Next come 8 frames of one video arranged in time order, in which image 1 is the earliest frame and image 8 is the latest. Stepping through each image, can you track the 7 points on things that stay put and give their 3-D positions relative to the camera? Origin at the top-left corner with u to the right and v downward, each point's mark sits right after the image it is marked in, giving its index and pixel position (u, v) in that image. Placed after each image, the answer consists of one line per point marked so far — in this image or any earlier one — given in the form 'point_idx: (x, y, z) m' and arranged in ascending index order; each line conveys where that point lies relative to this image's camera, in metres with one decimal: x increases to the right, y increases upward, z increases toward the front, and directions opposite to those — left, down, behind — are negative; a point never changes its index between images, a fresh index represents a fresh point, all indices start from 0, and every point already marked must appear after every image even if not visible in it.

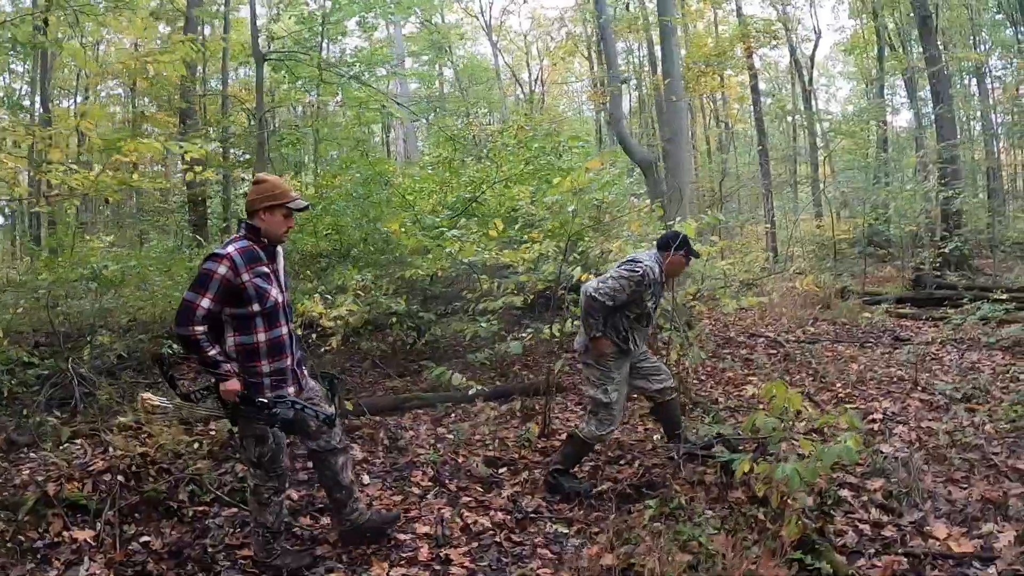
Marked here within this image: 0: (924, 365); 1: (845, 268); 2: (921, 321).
0: (+3.8, -0.8, +6.3) m
1: (+6.2, +0.4, +12.5) m
2: (+5.2, -0.4, +8.6) m
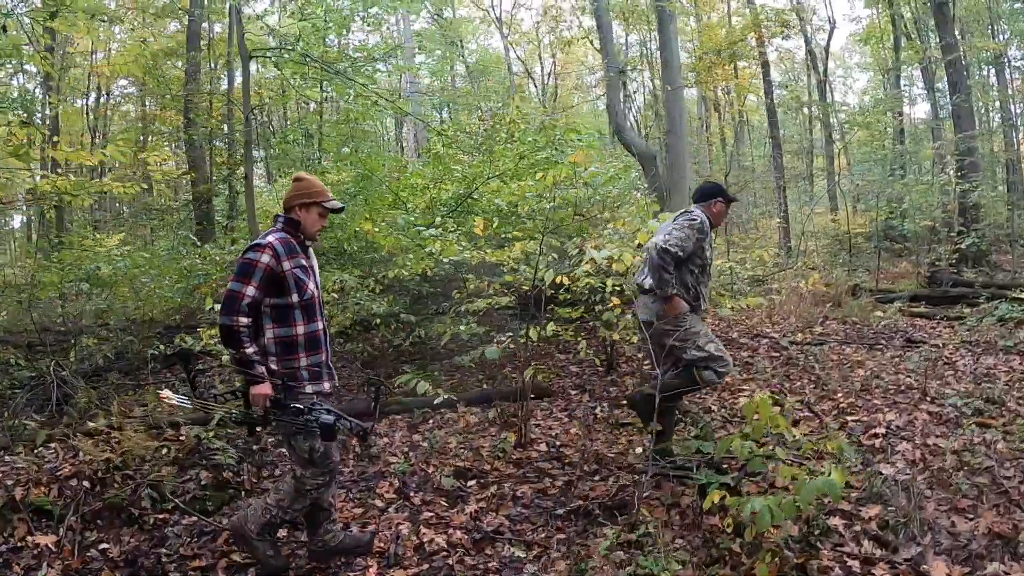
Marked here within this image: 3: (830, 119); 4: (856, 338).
0: (+3.6, -0.8, +5.9) m
1: (+6.2, +0.5, +12.0) m
2: (+5.1, -0.4, +8.2) m
3: (+7.1, +3.8, +15.0) m
4: (+3.8, -0.6, +7.6) m
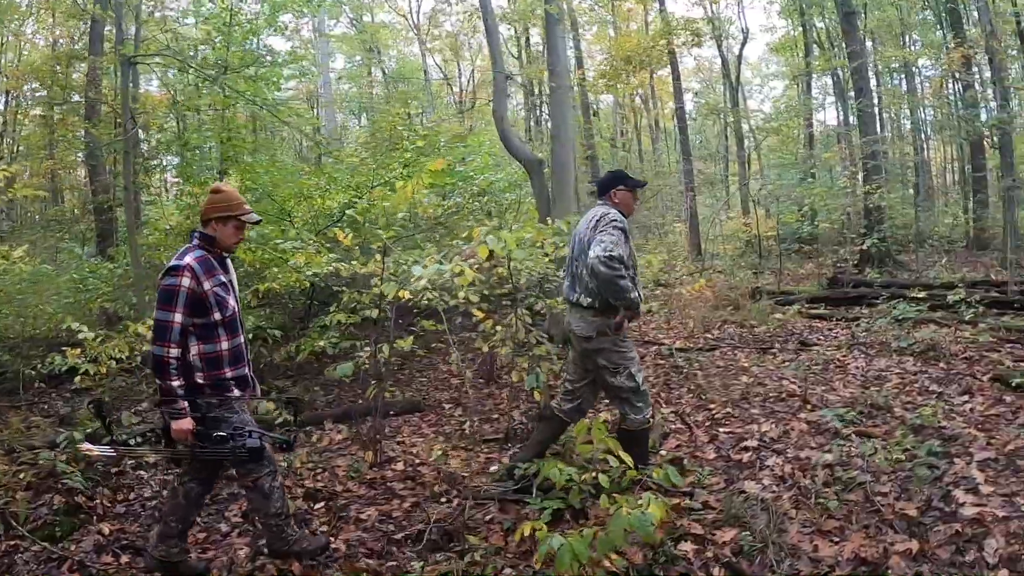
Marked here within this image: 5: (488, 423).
0: (+2.6, -0.8, +5.5) m
1: (+4.5, +0.4, +11.9) m
2: (+3.8, -0.4, +7.9) m
3: (+5.2, +3.7, +15.0) m
4: (+2.6, -0.6, +7.2) m
5: (-0.2, -1.1, +5.4) m
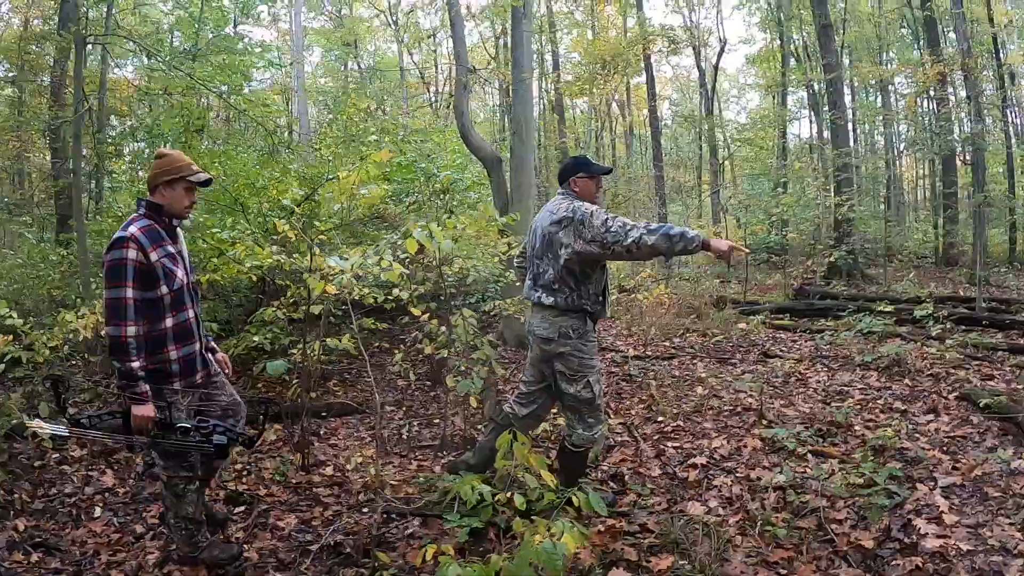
0: (+2.1, -0.8, +5.3) m
1: (+3.9, +0.2, +11.7) m
2: (+3.3, -0.5, +7.7) m
3: (+4.6, +3.4, +14.9) m
4: (+2.1, -0.7, +7.0) m
5: (-0.6, -1.1, +5.0) m
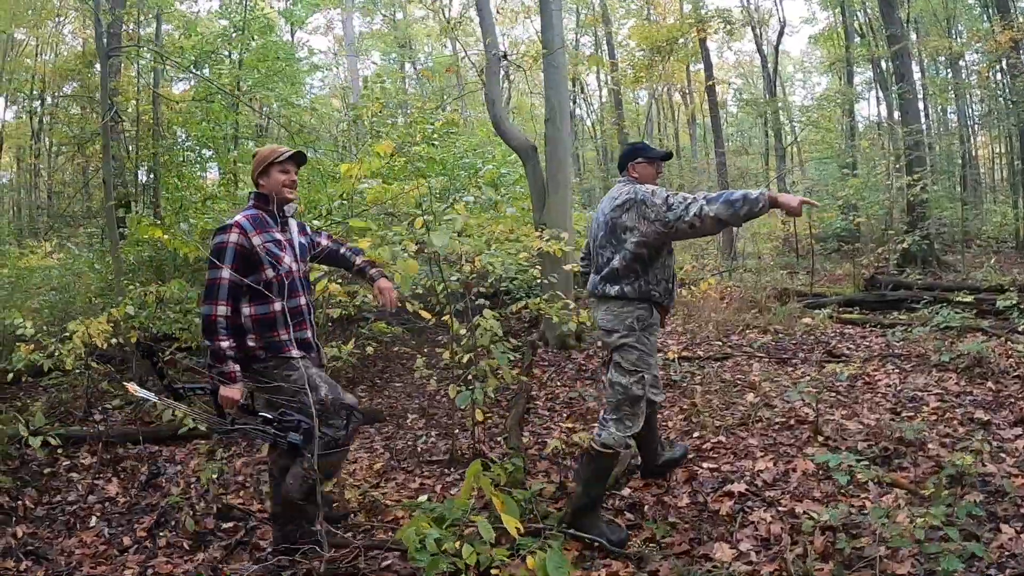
0: (+2.4, -0.8, +4.7) m
1: (+4.7, +0.4, +10.9) m
2: (+3.7, -0.4, +7.0) m
3: (+5.6, +3.6, +14.0) m
4: (+2.5, -0.6, +6.4) m
5: (-0.4, -1.1, +4.7) m
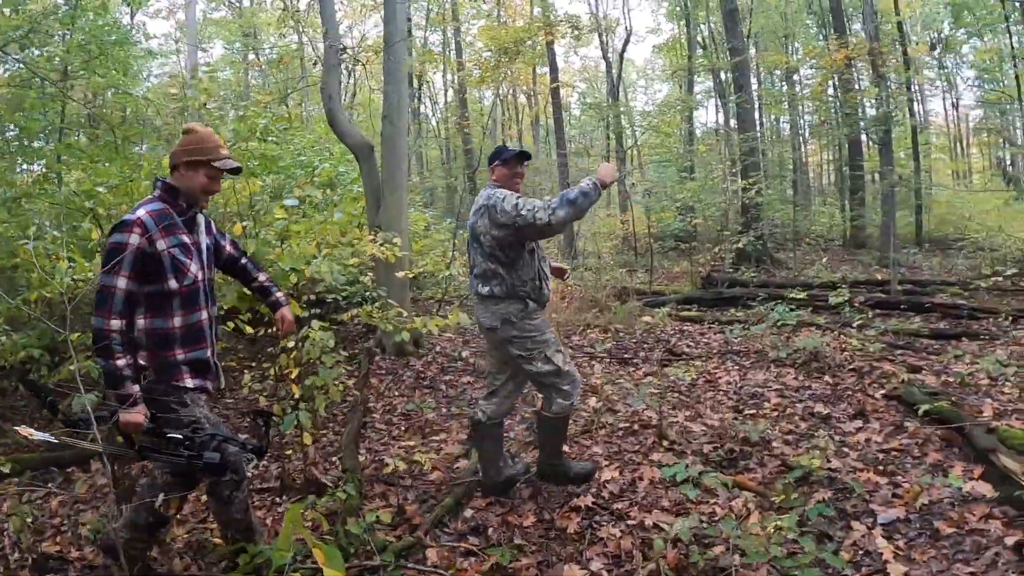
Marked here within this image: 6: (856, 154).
0: (+1.3, -0.8, +4.7) m
1: (+2.3, +0.3, +11.3) m
2: (+2.1, -0.4, +7.3) m
3: (+2.5, +3.6, +14.5) m
4: (+1.1, -0.6, +6.4) m
5: (-1.4, -1.1, +4.2) m
6: (+6.8, +2.7, +13.2) m
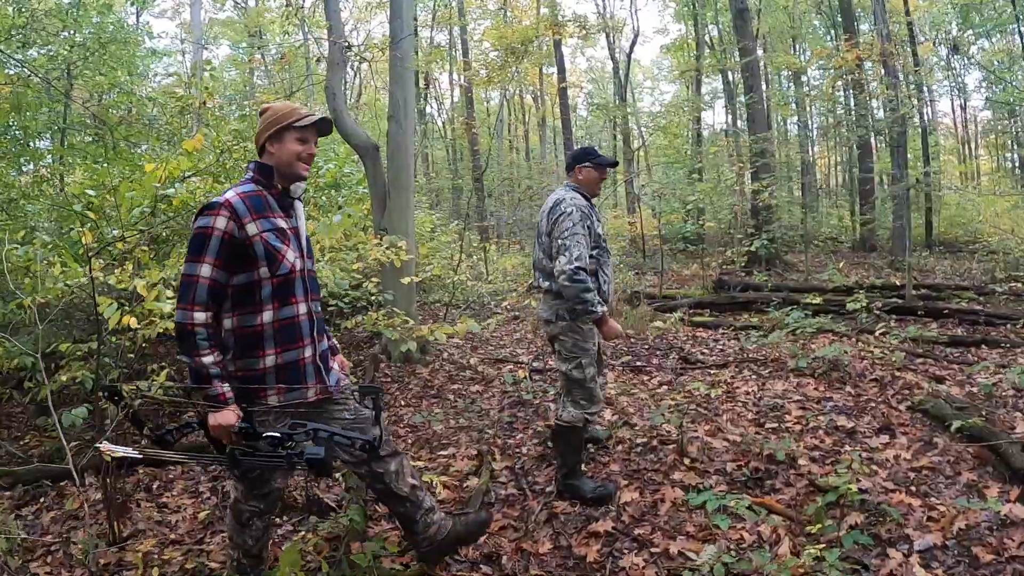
0: (+1.4, -0.8, +4.6) m
1: (+2.4, +0.3, +11.2) m
2: (+2.2, -0.5, +7.2) m
3: (+2.6, +3.6, +14.4) m
4: (+1.1, -0.7, +6.3) m
5: (-1.4, -1.1, +4.1) m
6: (+6.9, +2.6, +13.1) m
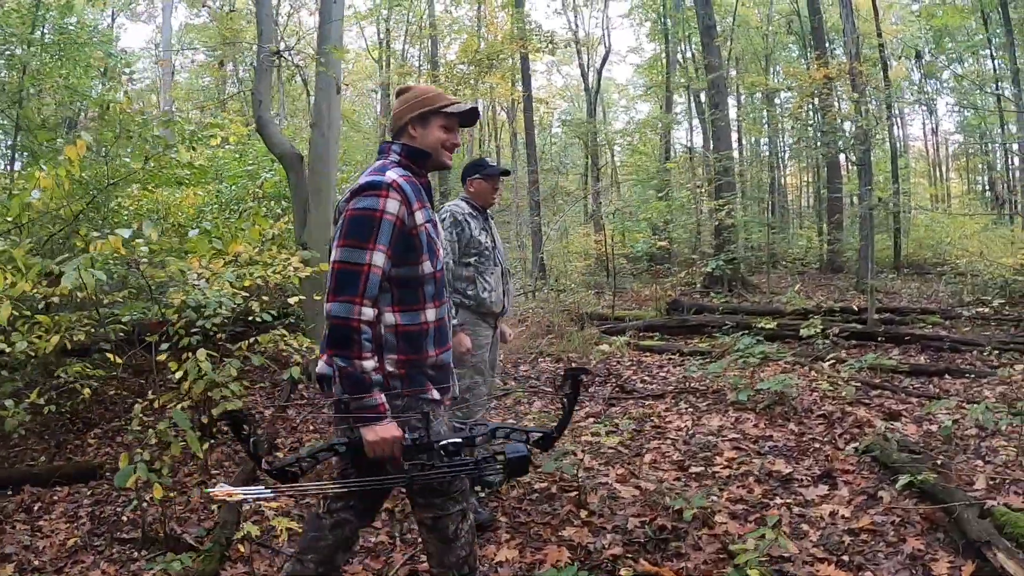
0: (+0.8, -0.9, +4.2) m
1: (+1.8, 0.0, +10.8) m
2: (+1.7, -0.7, +6.7) m
3: (+1.9, +3.1, +14.1) m
4: (+0.6, -0.8, +5.9) m
5: (-1.9, -1.2, +3.6) m
6: (+6.3, +2.2, +12.9) m
